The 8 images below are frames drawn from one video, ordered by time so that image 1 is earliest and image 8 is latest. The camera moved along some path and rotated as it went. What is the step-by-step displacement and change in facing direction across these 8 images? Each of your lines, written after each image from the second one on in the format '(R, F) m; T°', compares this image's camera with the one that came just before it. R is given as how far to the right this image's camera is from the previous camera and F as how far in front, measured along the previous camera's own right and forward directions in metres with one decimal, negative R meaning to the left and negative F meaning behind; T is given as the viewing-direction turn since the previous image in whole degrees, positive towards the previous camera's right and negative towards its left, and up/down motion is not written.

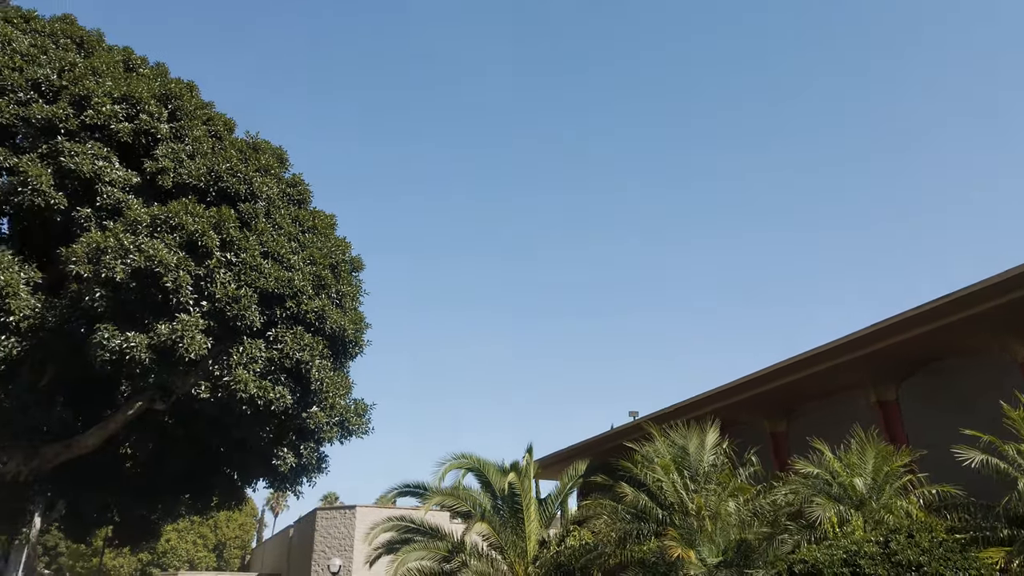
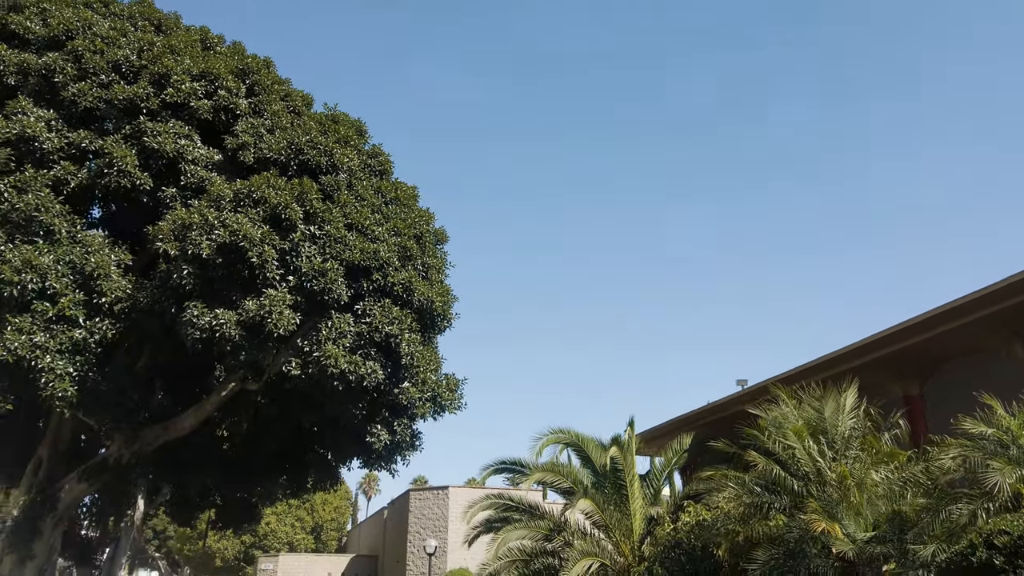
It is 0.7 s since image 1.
(-0.3, +0.8) m; -6°
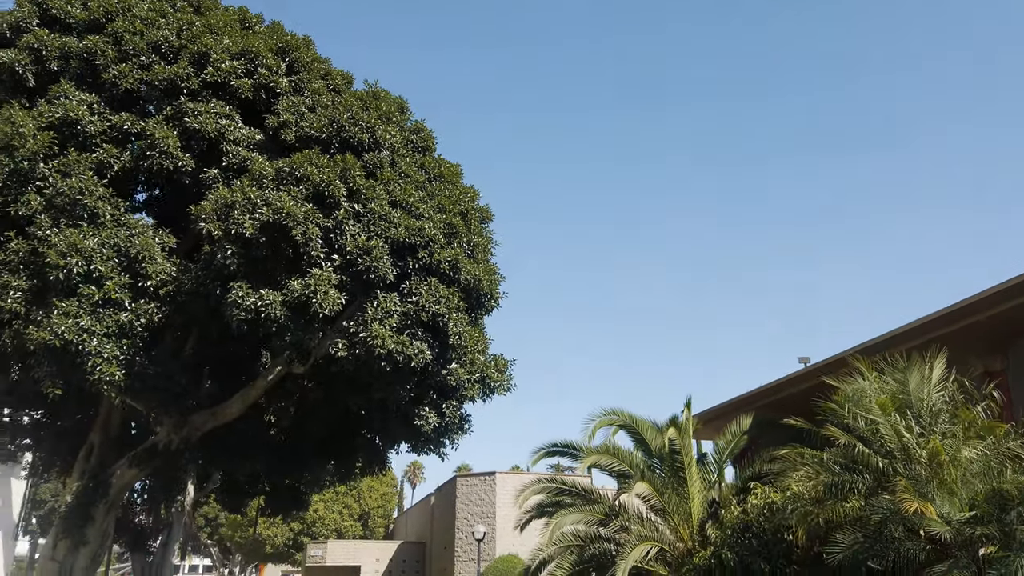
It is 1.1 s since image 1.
(-0.2, +0.5) m; -3°
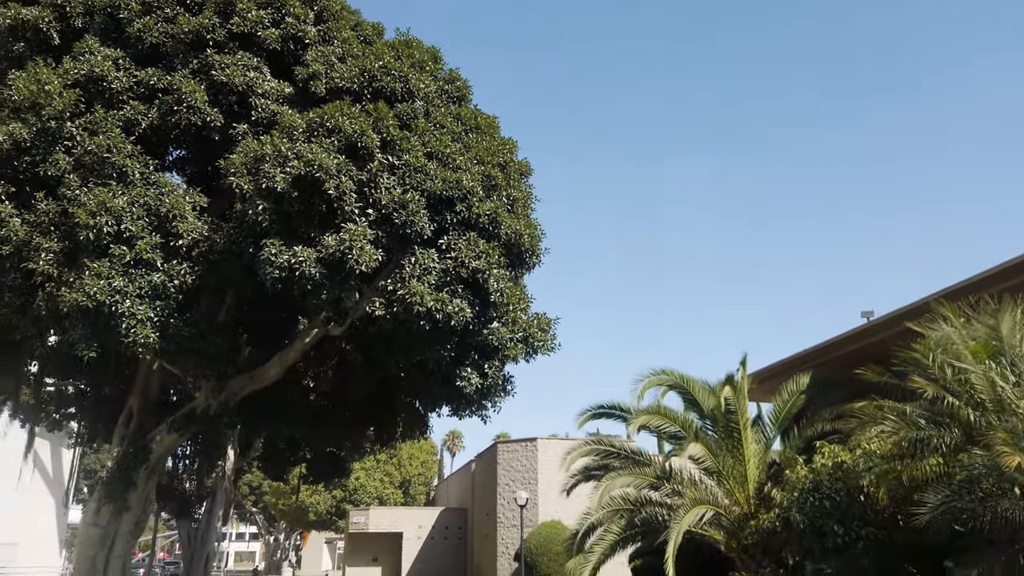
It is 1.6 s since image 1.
(-0.2, +0.6) m; -3°
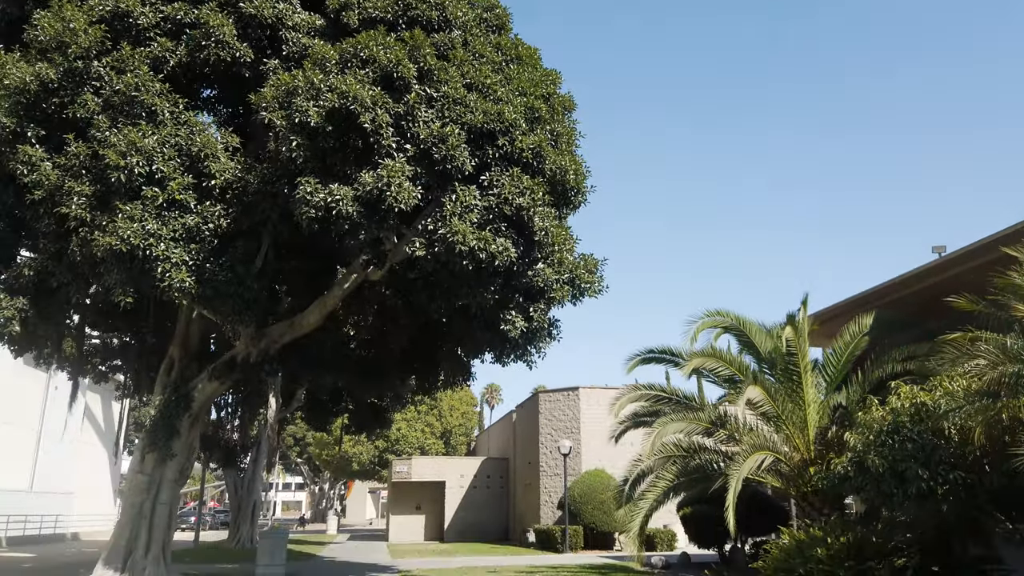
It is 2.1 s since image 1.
(-0.2, +0.6) m; -3°
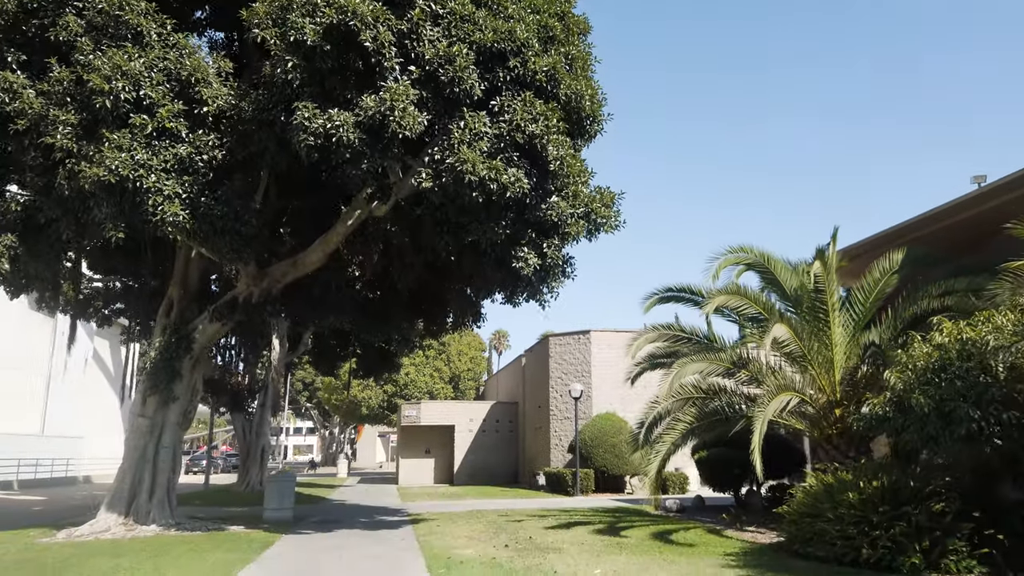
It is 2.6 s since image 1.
(-0.1, +0.7) m; -1°
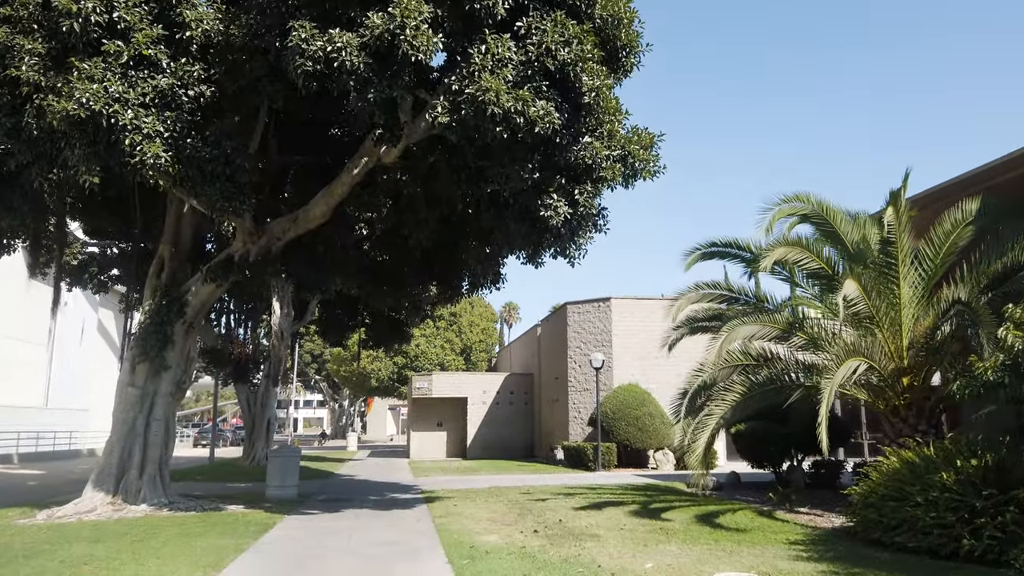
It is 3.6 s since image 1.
(-0.3, +1.4) m; -1°
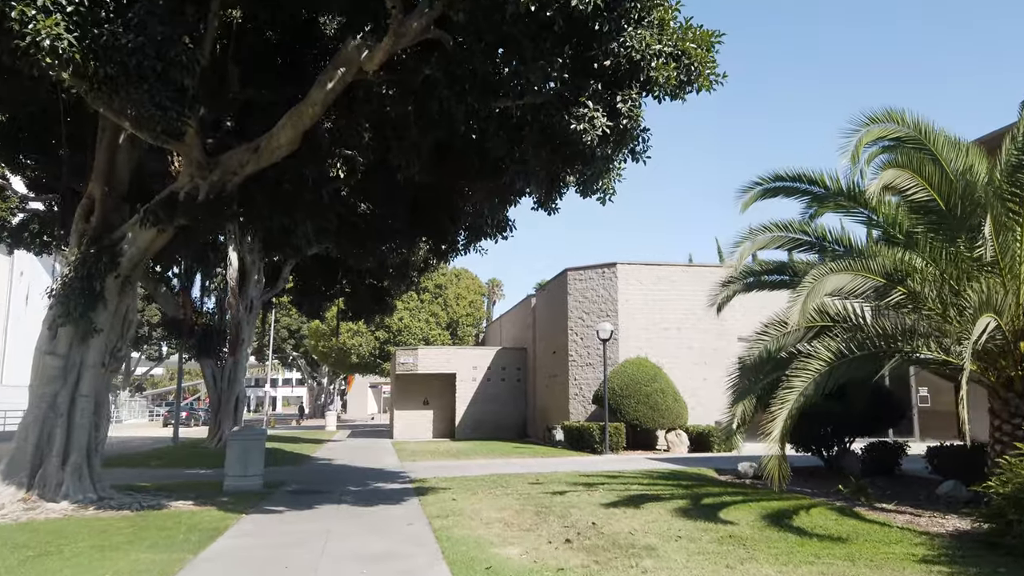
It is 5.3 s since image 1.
(-0.4, +2.5) m; +1°
